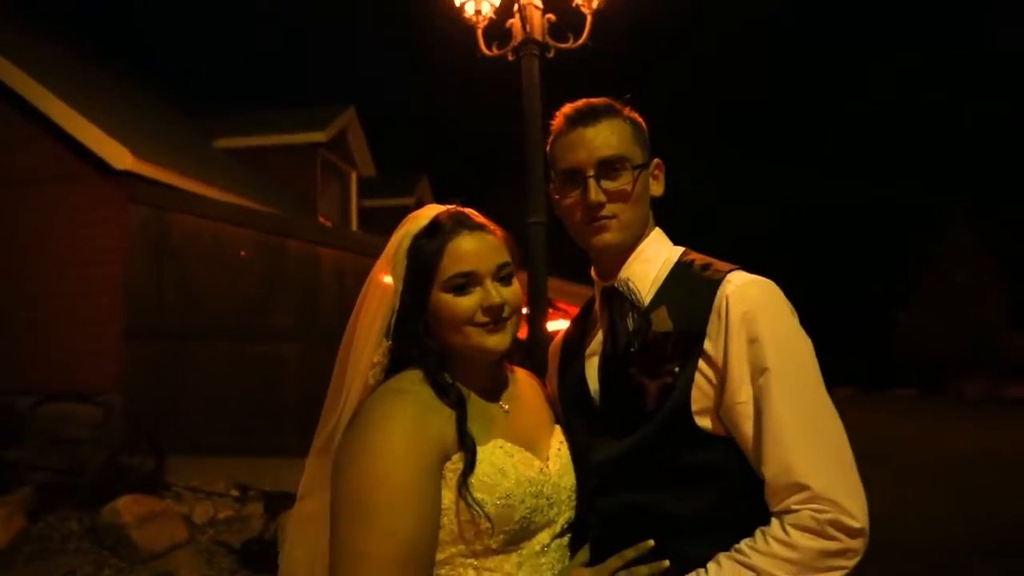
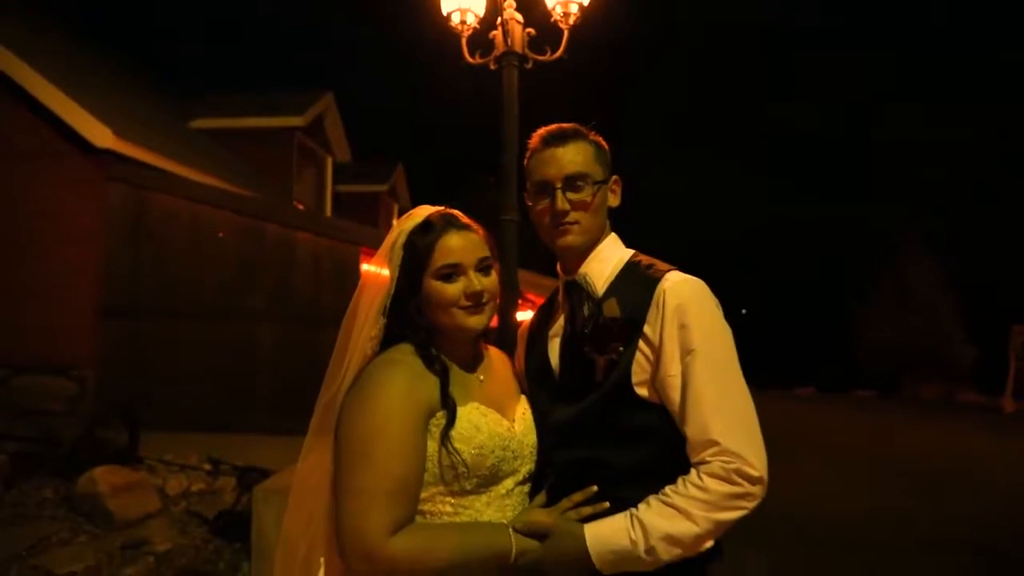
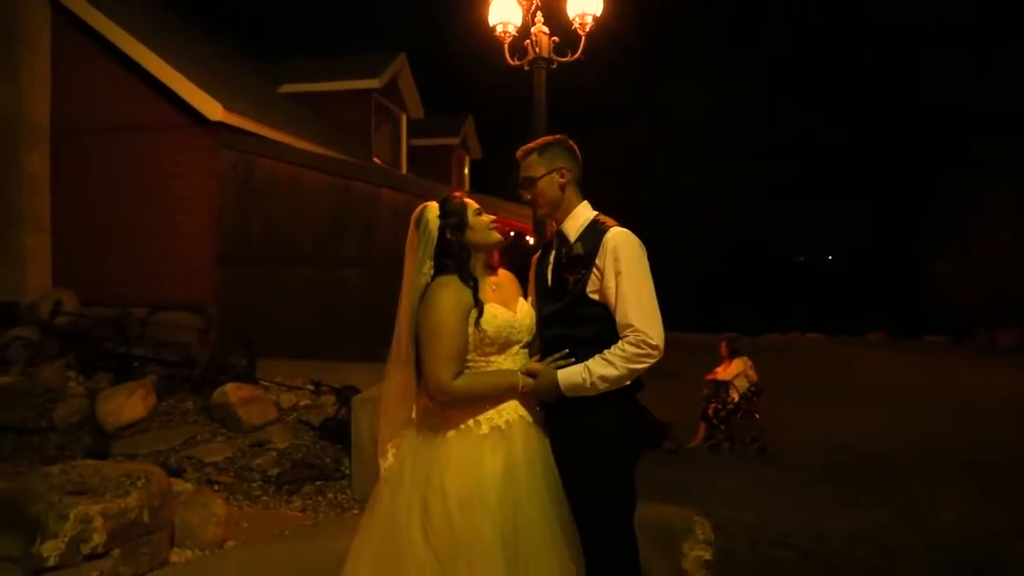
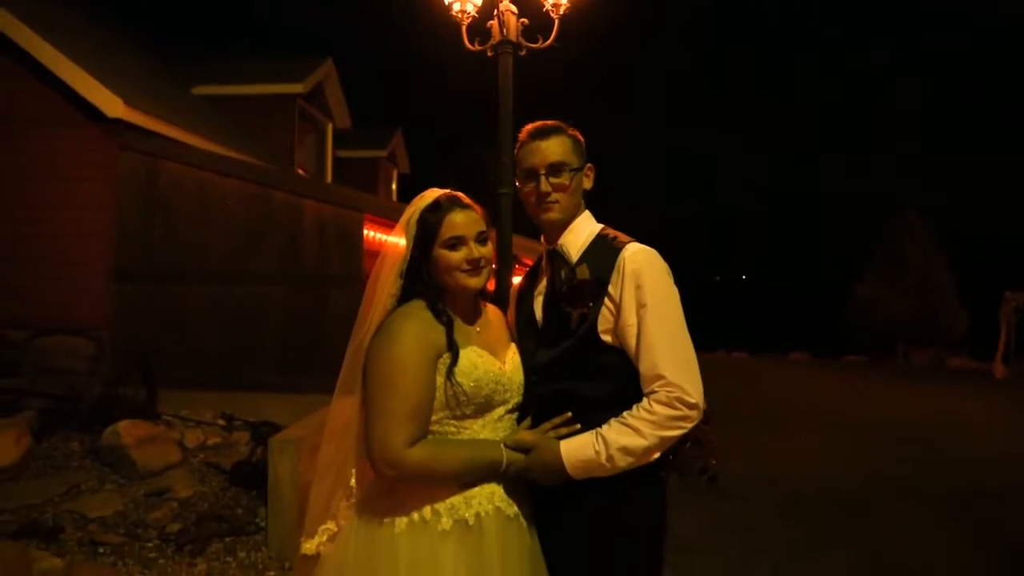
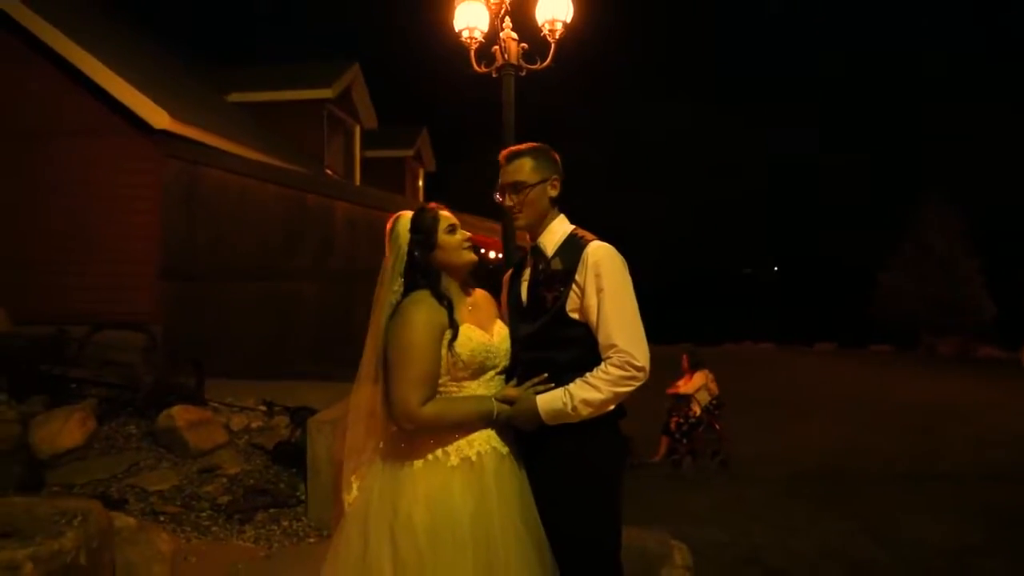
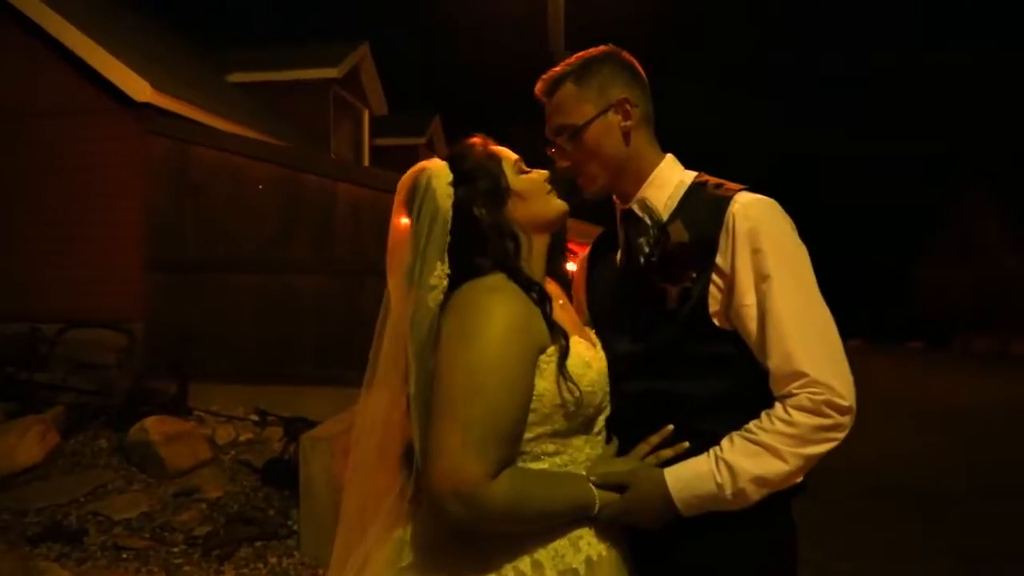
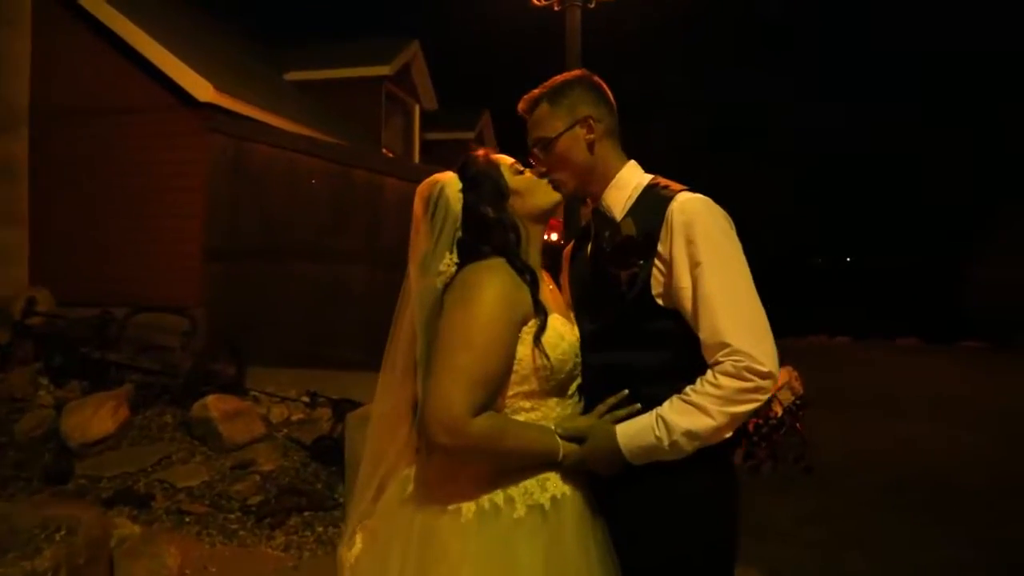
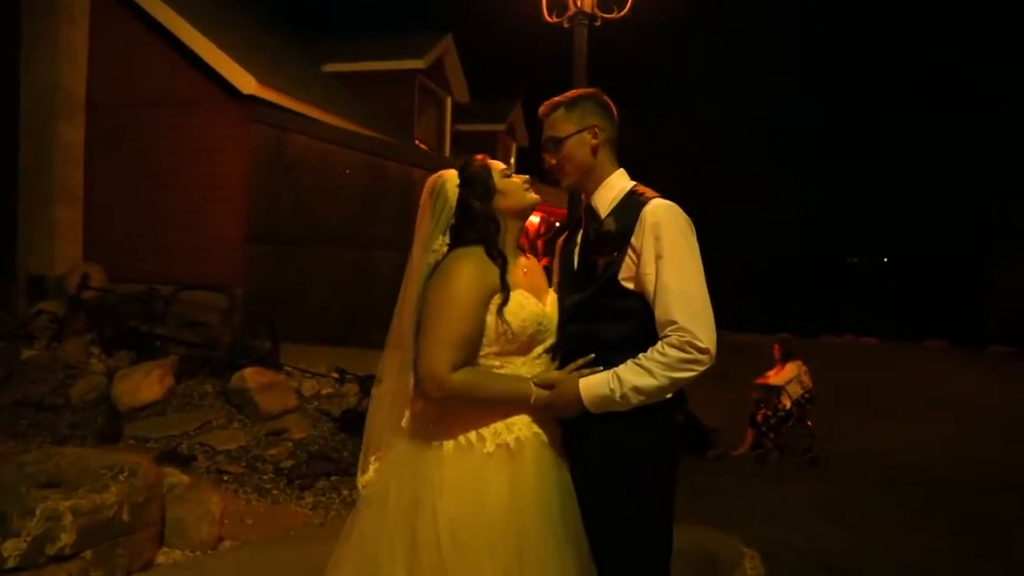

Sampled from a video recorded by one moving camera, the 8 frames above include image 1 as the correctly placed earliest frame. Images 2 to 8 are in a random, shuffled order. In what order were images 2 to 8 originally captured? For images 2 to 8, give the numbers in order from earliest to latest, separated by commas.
2, 4, 5, 3, 8, 7, 6
